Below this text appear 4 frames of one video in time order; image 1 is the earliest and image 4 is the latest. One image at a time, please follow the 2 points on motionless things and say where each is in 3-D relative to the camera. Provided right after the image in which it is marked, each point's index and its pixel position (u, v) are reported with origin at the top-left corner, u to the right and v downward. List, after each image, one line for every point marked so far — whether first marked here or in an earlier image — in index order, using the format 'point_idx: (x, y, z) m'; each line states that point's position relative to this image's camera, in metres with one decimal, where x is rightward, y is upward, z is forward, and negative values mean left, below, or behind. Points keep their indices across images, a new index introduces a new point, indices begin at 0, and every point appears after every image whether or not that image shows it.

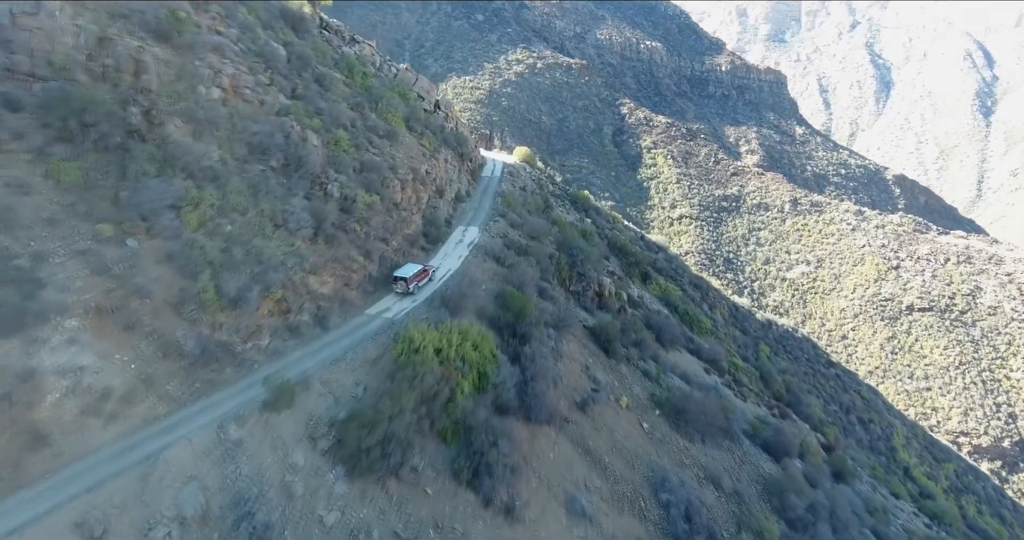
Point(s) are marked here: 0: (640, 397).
0: (+3.8, -3.8, +19.0) m
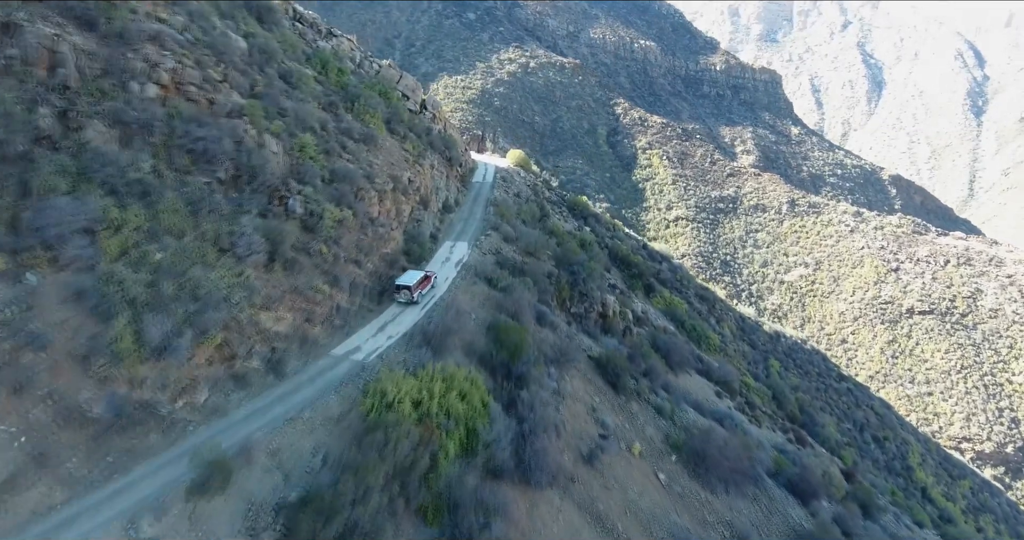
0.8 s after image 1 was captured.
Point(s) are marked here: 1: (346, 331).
0: (+3.7, -4.4, +16.5) m
1: (-3.7, -1.4, +13.9) m
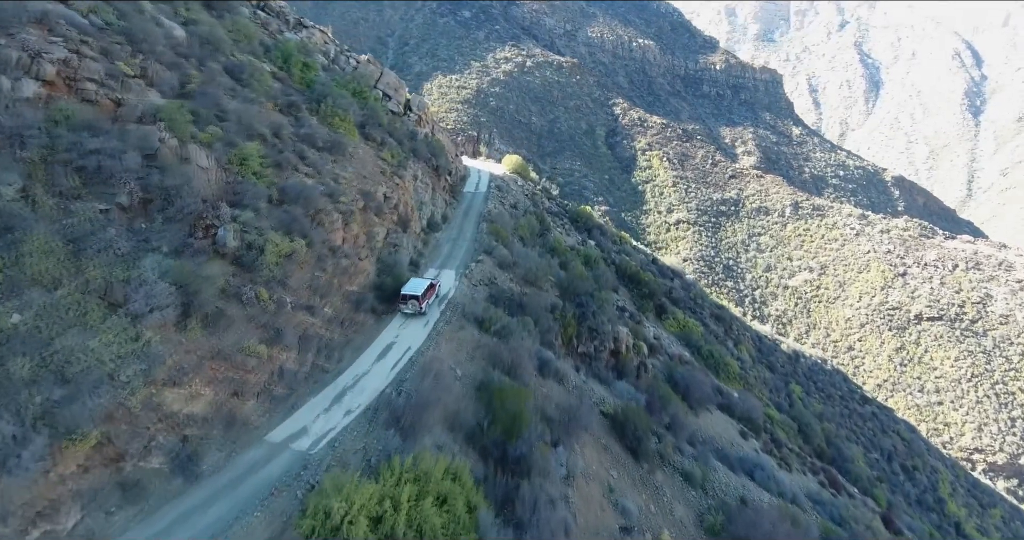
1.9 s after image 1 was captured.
0: (+3.6, -5.3, +13.2) m
1: (-3.7, -2.3, +10.6) m
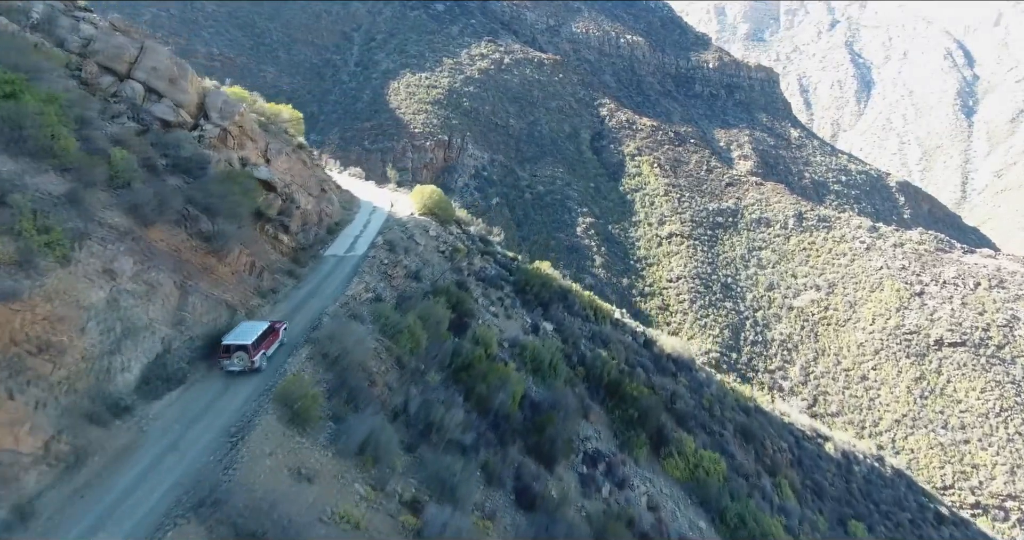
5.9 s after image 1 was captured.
0: (+1.2, -8.3, +2.1) m
1: (-6.1, -5.3, -0.6) m
